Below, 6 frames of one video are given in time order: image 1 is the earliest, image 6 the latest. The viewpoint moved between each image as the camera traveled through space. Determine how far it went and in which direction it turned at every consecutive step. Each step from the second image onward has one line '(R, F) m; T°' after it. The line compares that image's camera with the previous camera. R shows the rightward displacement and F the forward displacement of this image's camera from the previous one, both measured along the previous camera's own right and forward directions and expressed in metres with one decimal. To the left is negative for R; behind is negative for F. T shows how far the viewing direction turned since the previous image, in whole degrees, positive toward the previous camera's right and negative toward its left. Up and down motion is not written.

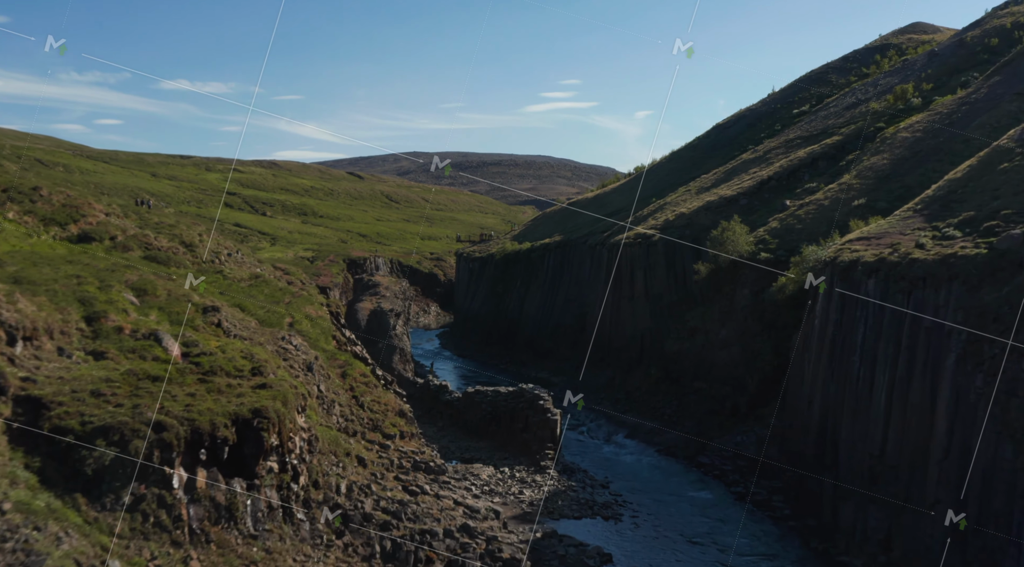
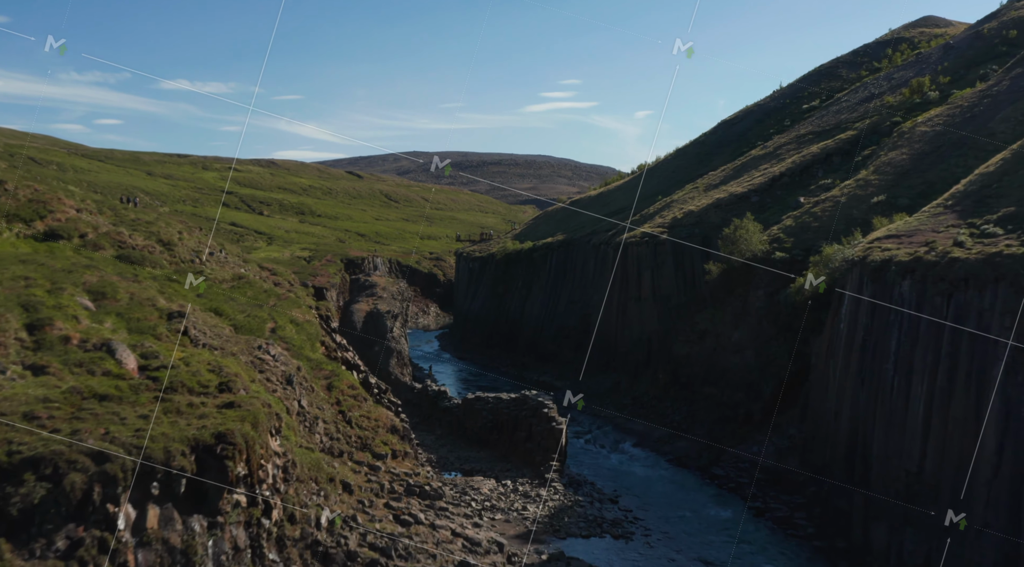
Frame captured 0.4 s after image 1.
(-0.1, +2.2) m; 0°
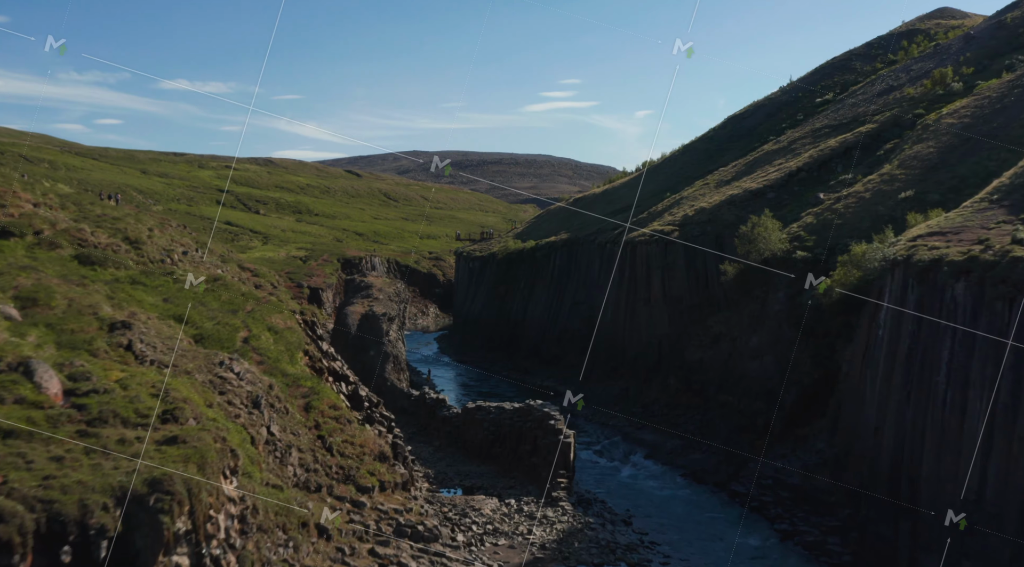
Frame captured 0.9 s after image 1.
(-0.1, +2.8) m; 0°
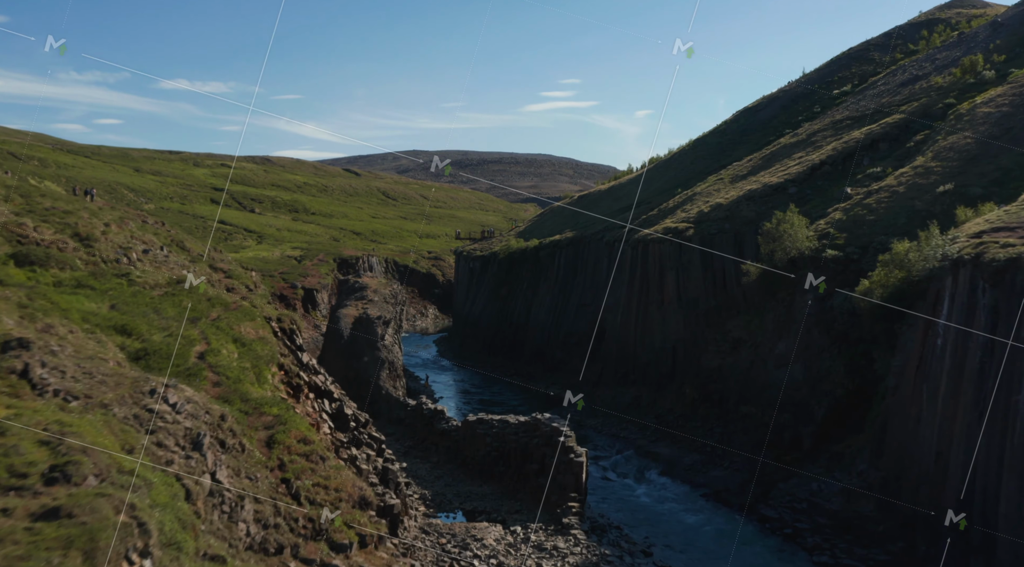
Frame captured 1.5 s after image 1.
(-0.2, +3.3) m; 0°
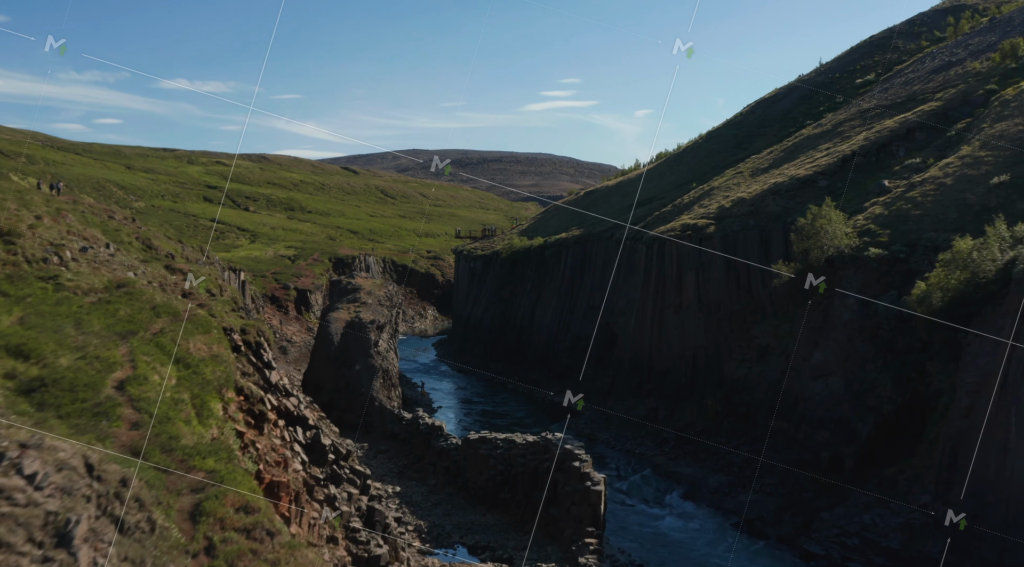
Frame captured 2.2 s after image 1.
(-0.2, +3.8) m; 0°
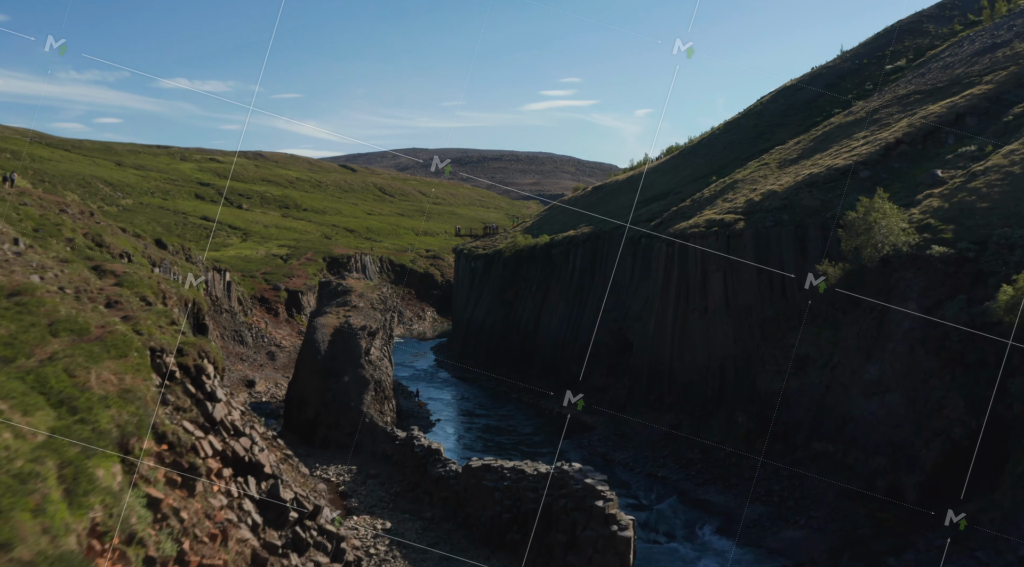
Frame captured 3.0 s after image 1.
(-0.3, +4.4) m; 0°
